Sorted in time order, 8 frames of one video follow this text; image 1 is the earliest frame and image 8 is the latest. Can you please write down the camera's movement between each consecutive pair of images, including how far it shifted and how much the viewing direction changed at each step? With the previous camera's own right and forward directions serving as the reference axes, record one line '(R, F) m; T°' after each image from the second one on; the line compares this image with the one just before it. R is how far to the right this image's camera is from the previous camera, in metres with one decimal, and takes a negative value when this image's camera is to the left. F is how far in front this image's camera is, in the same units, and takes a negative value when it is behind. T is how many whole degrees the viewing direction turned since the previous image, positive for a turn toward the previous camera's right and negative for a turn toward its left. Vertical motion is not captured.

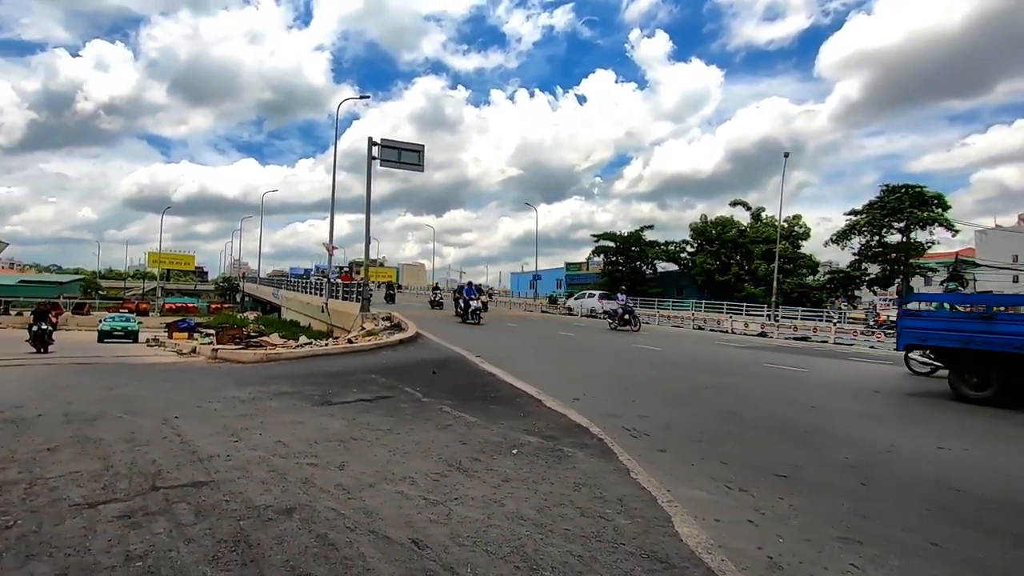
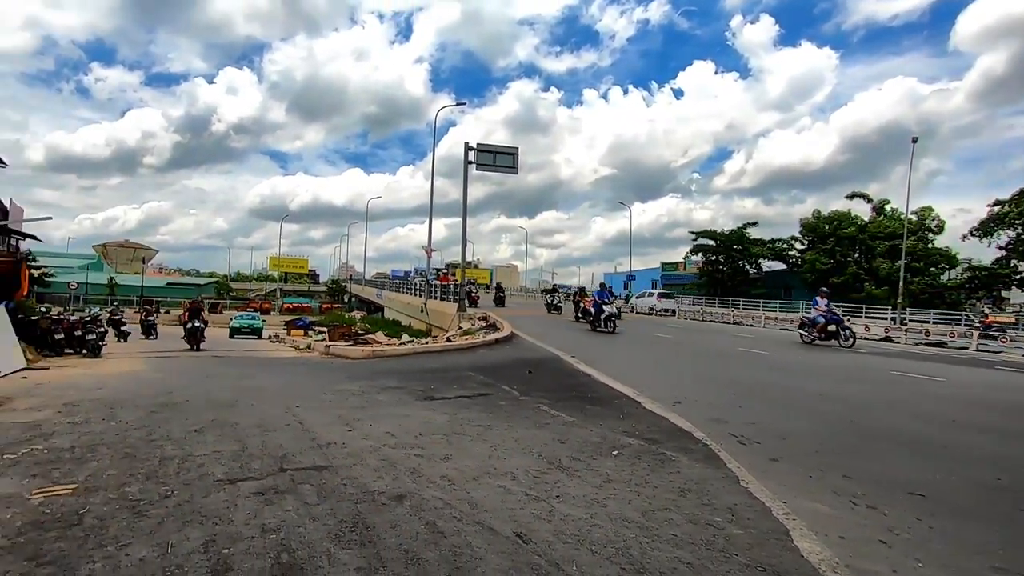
(-0.1, 0.0) m; -10°
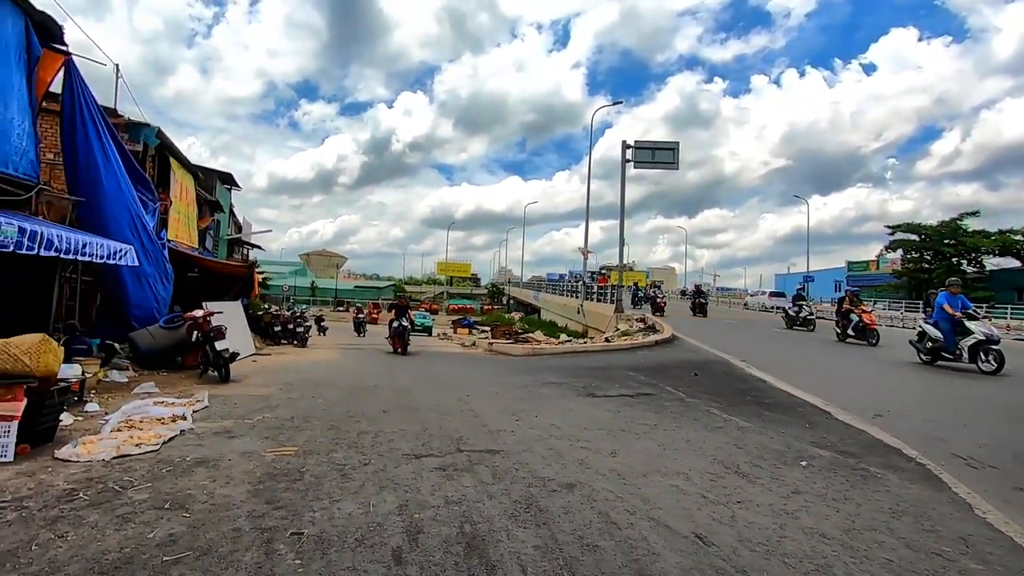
(-0.1, 0.0) m; -16°
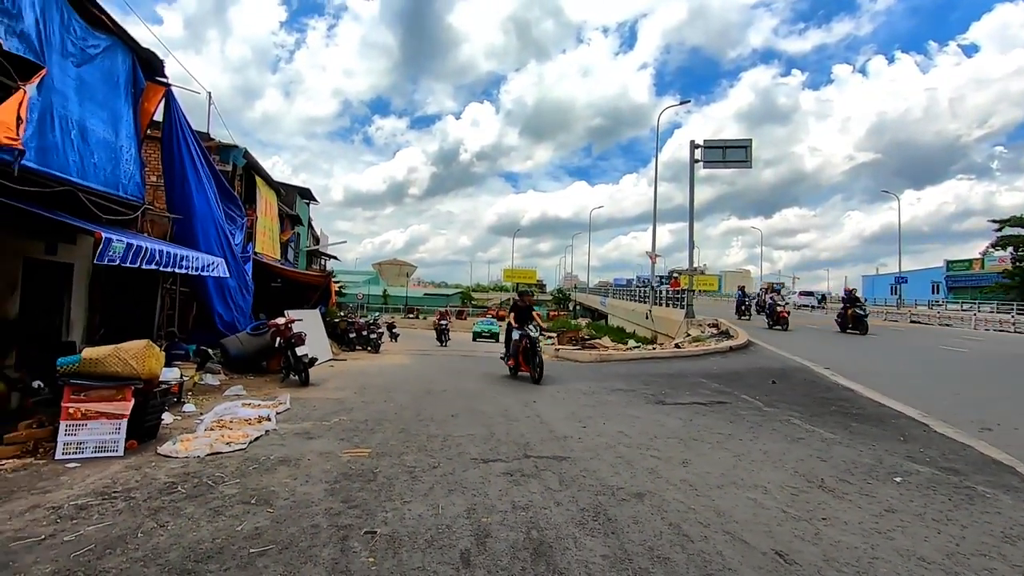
(0.0, 0.0) m; -7°
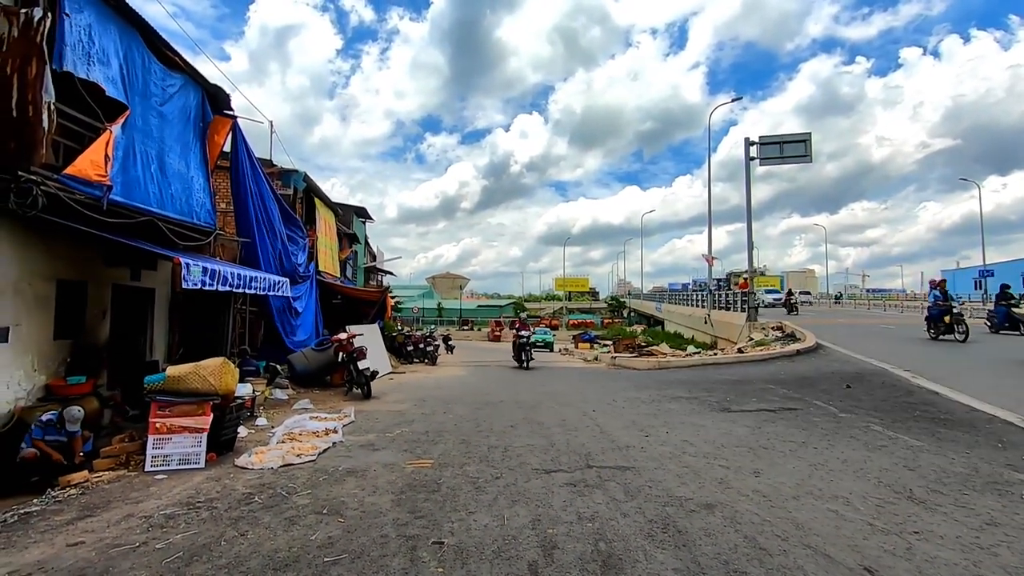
(0.0, 0.0) m; -6°
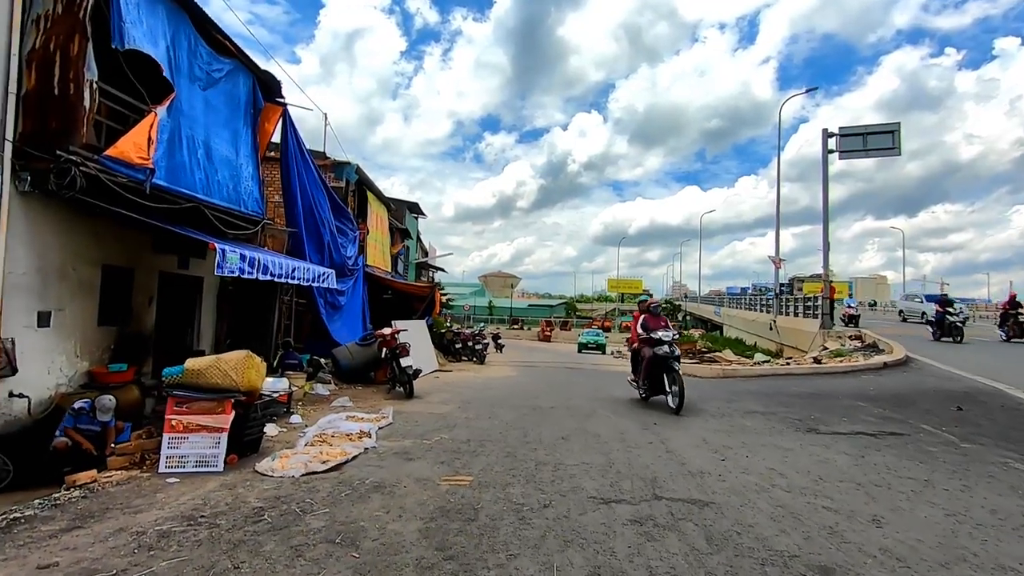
(0.0, +0.8) m; -5°
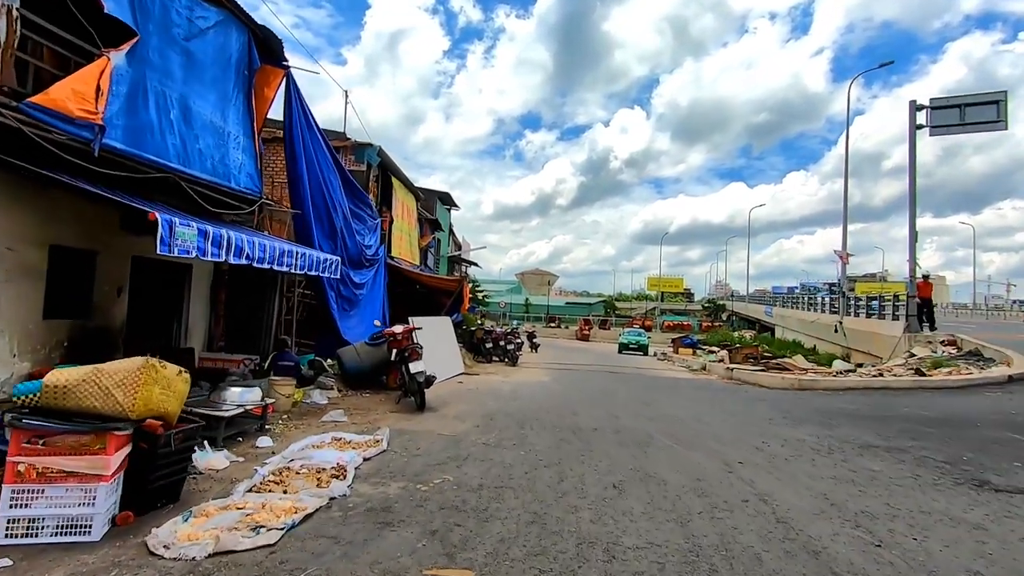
(0.0, +1.9) m; -4°
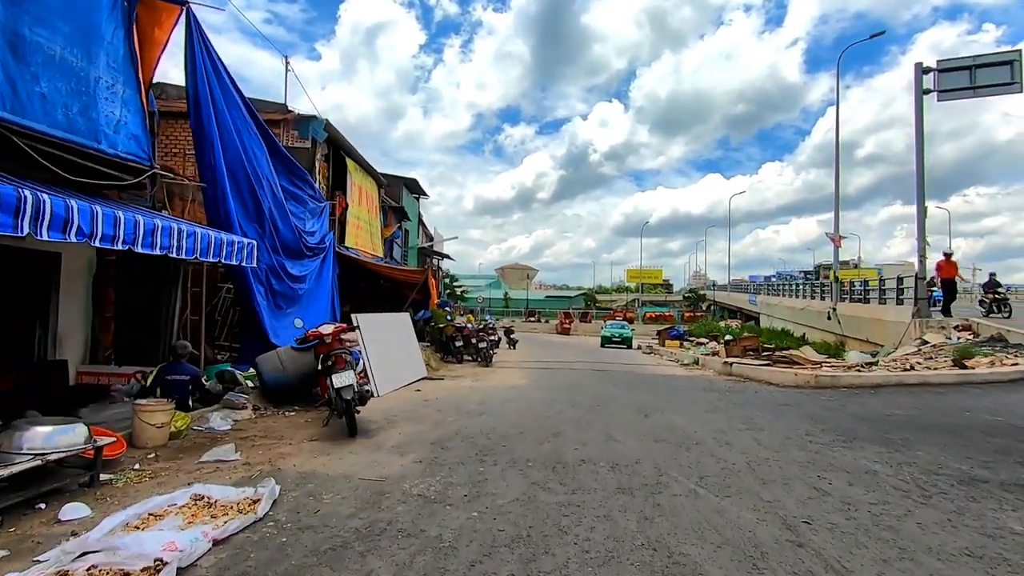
(+0.3, +2.0) m; +2°
